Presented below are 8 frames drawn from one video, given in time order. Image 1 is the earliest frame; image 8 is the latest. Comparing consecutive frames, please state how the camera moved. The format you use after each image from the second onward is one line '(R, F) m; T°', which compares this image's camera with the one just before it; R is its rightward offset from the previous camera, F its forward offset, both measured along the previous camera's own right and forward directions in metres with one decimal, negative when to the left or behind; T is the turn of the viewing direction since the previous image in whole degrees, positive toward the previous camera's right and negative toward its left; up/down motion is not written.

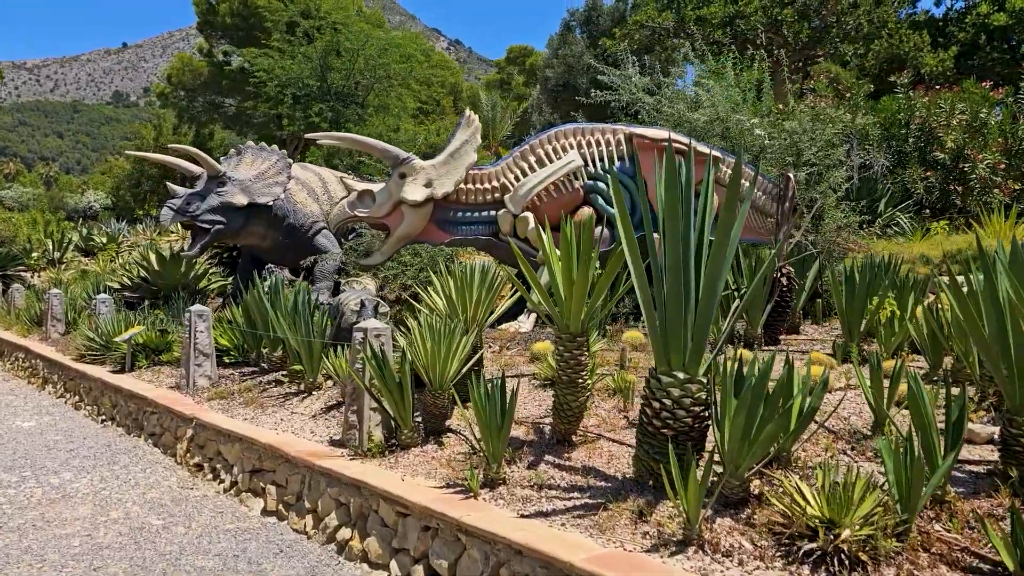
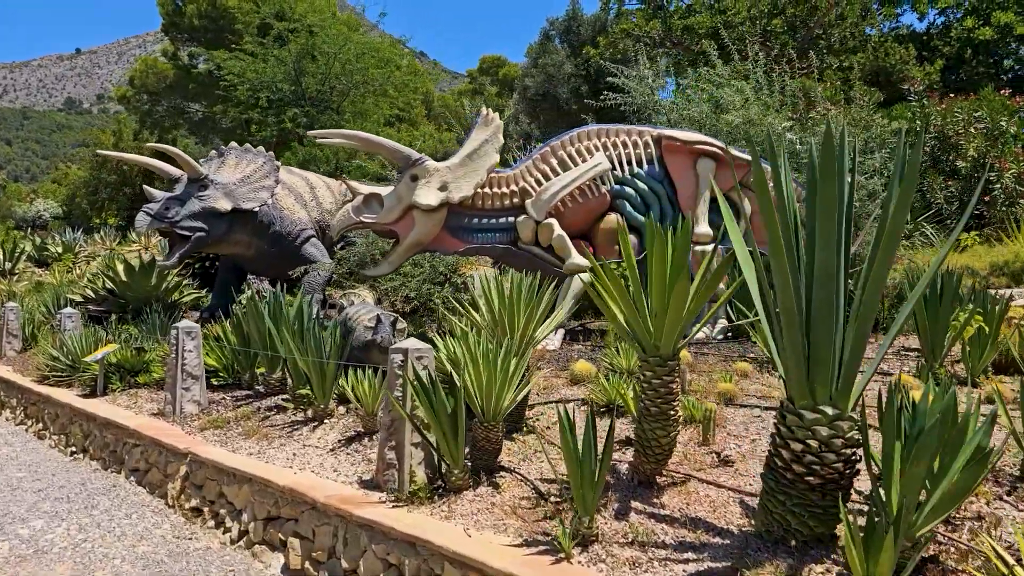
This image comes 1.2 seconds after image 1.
(-0.5, +0.6) m; +3°
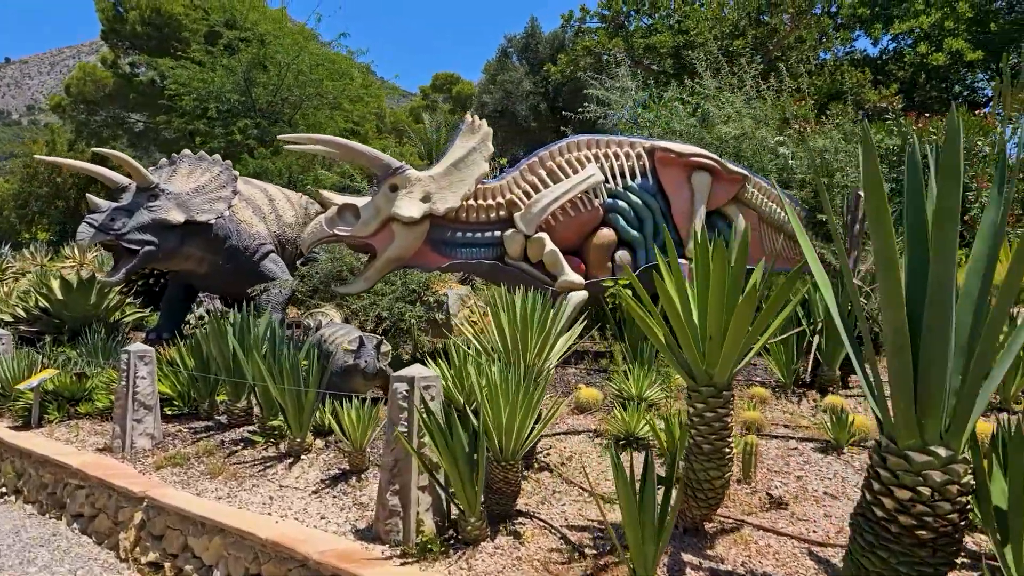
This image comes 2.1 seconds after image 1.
(-0.3, +0.4) m; +4°
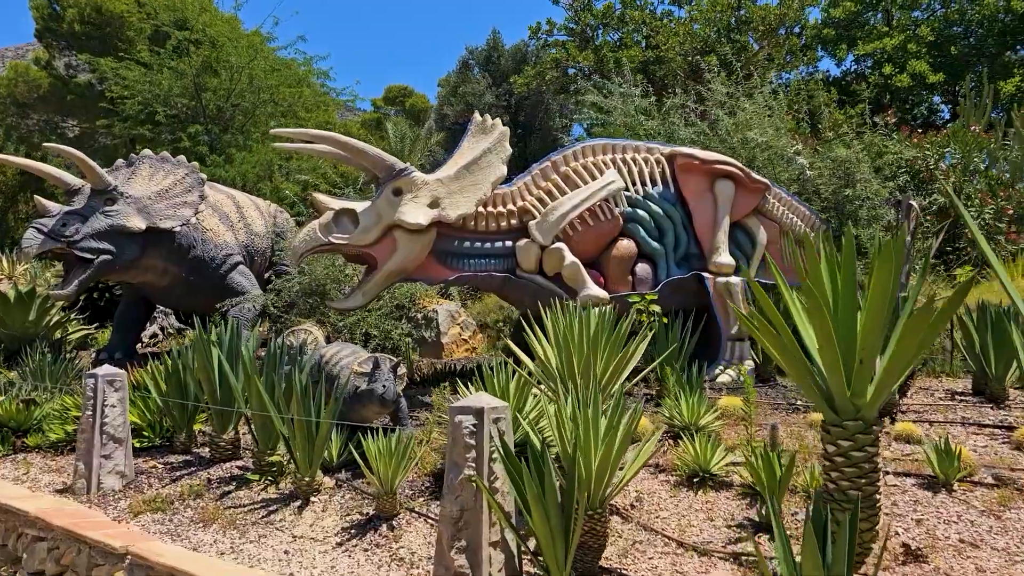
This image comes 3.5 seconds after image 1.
(-0.5, +0.5) m; +4°
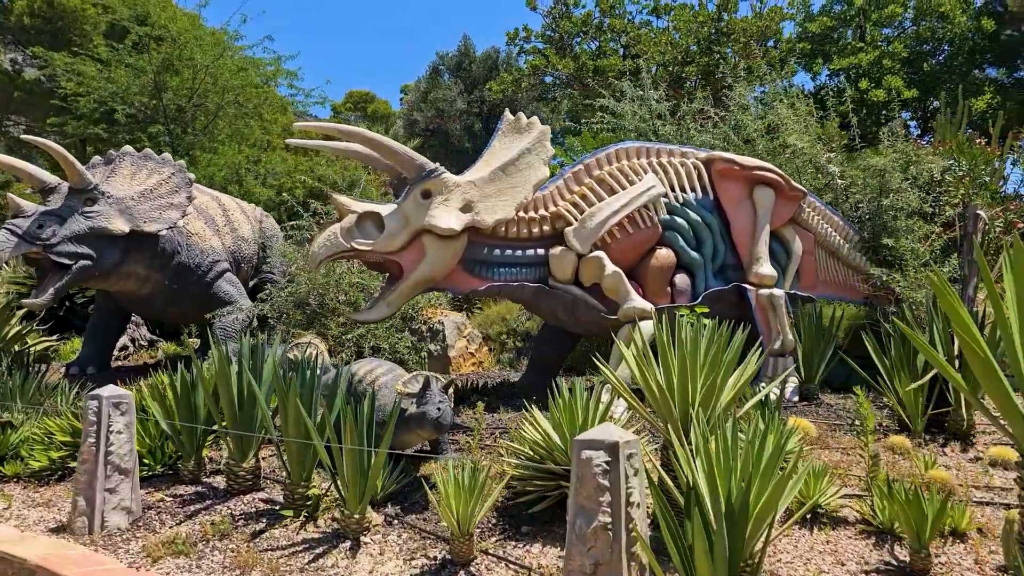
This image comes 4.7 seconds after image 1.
(-0.5, +0.4) m; +4°
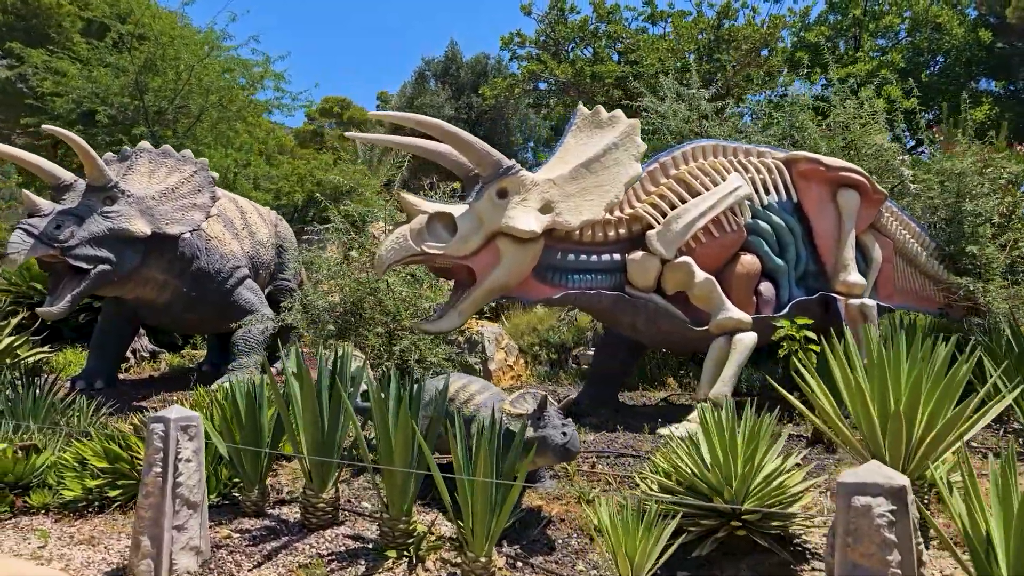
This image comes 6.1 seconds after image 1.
(-0.7, +0.4) m; +2°
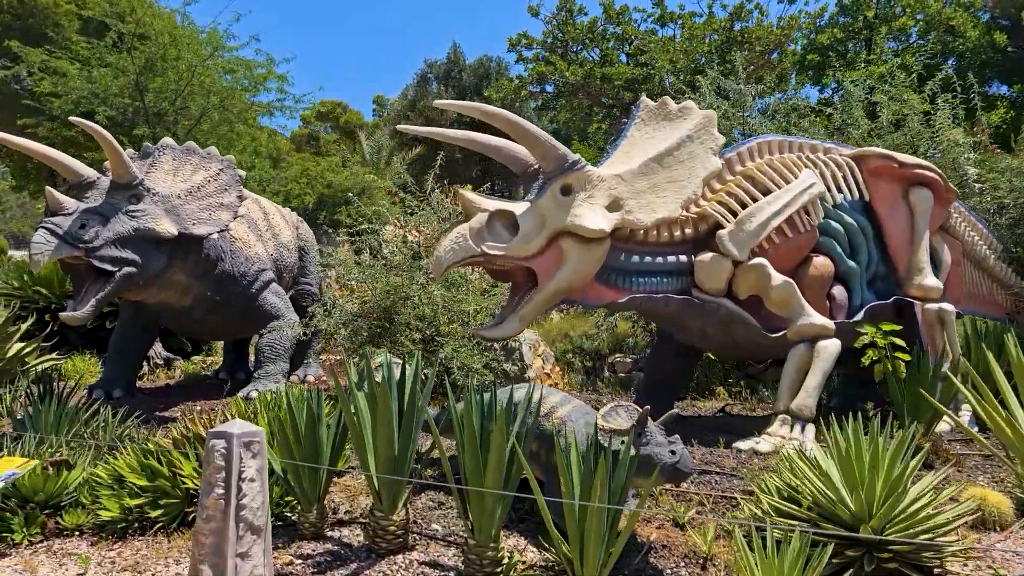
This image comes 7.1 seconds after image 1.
(-0.4, +0.3) m; +1°
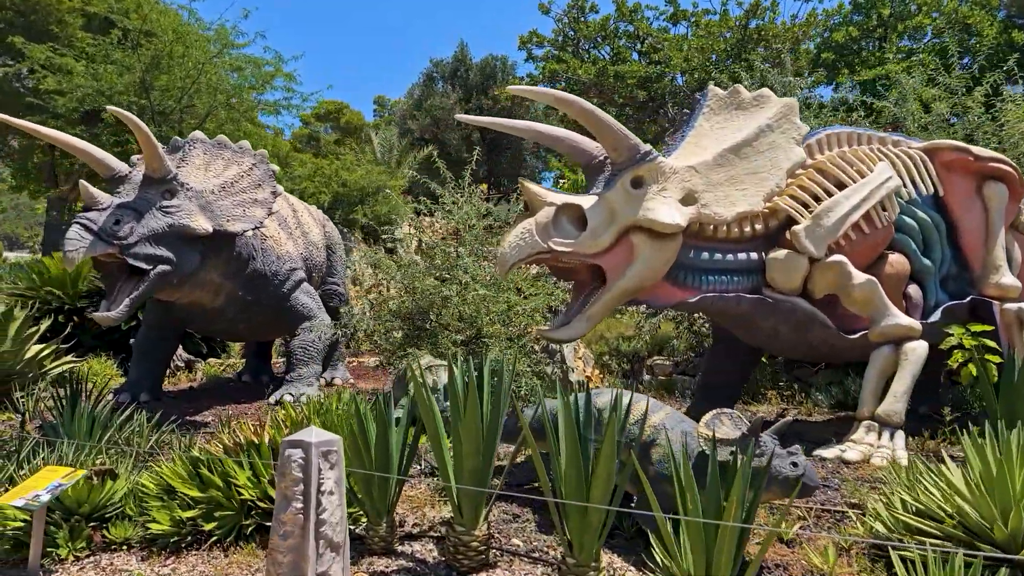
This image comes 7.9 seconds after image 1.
(-0.4, +0.2) m; 0°
